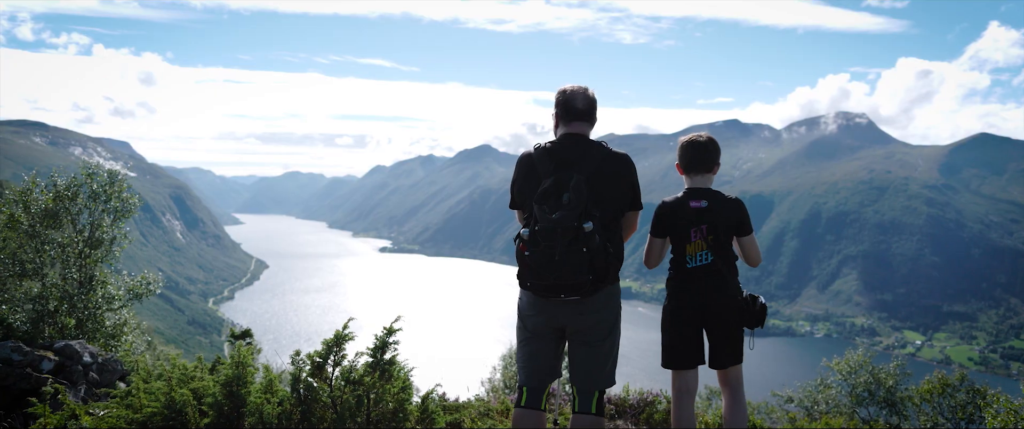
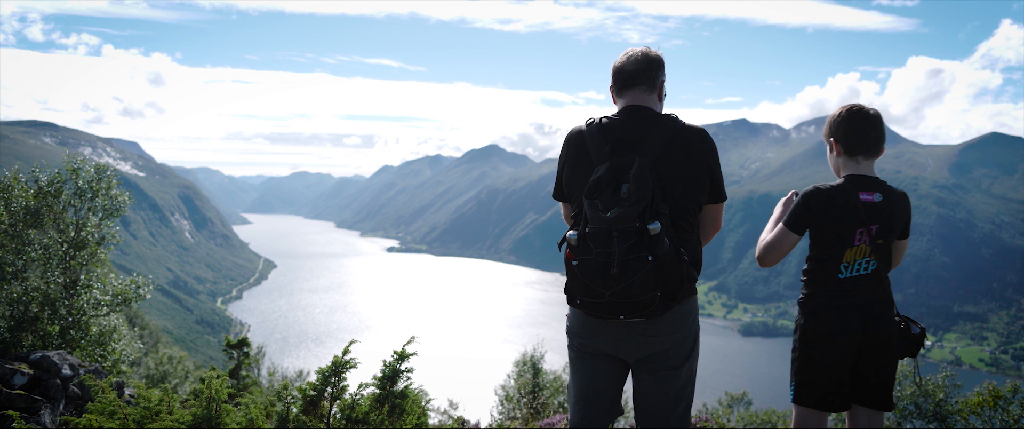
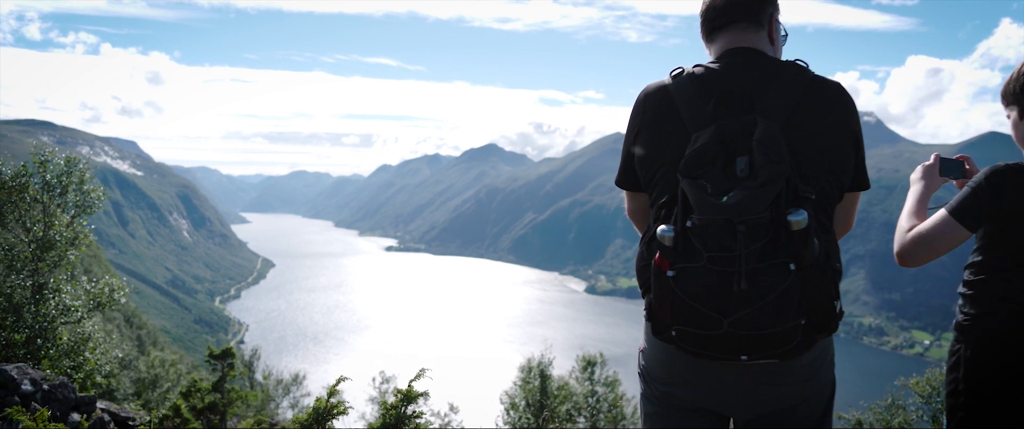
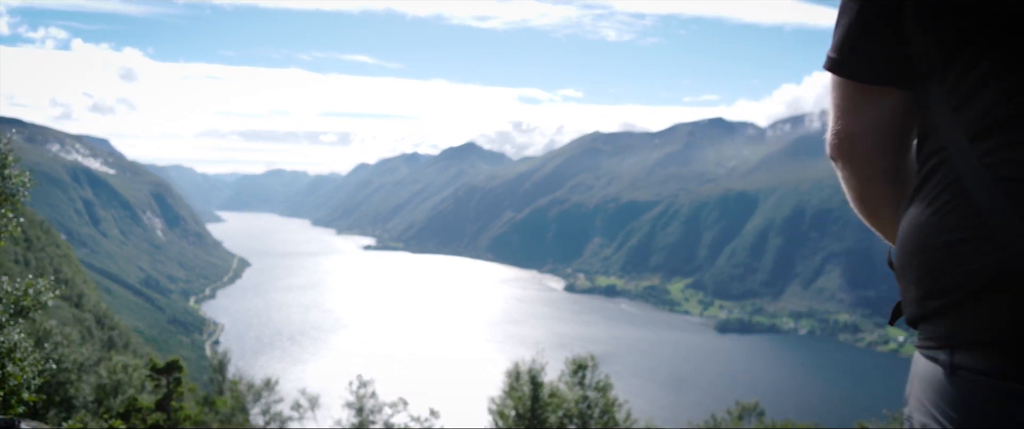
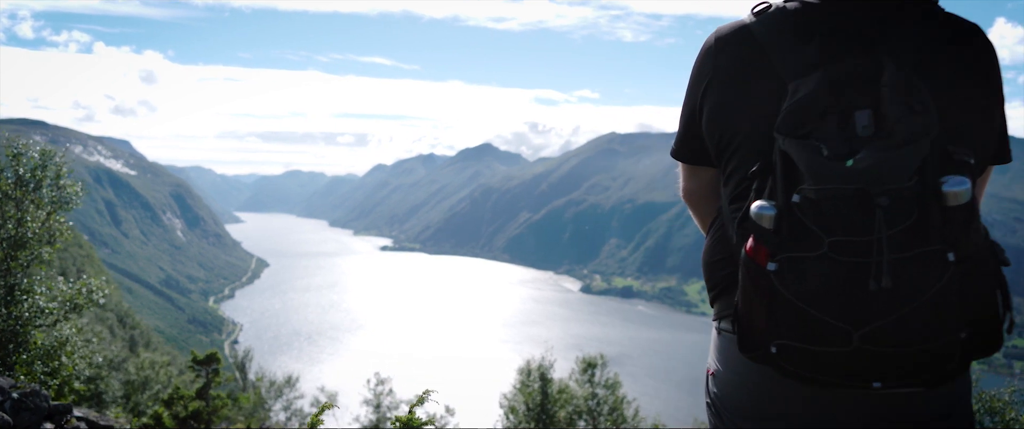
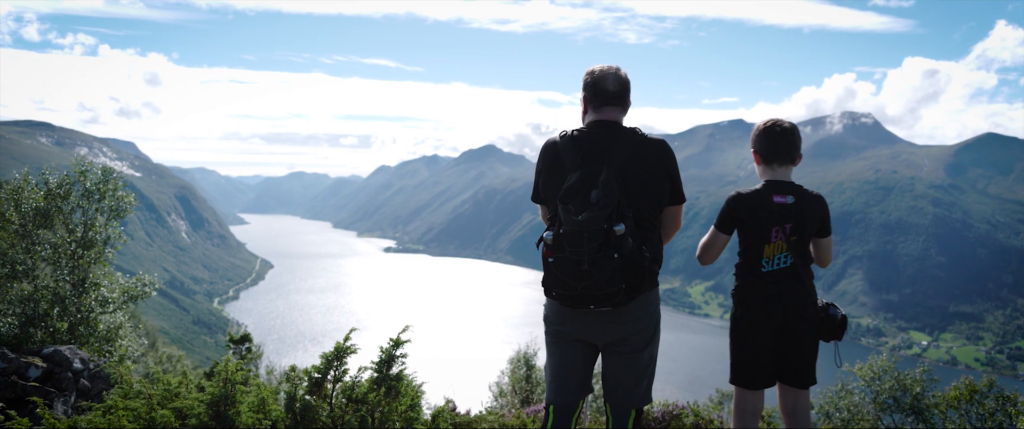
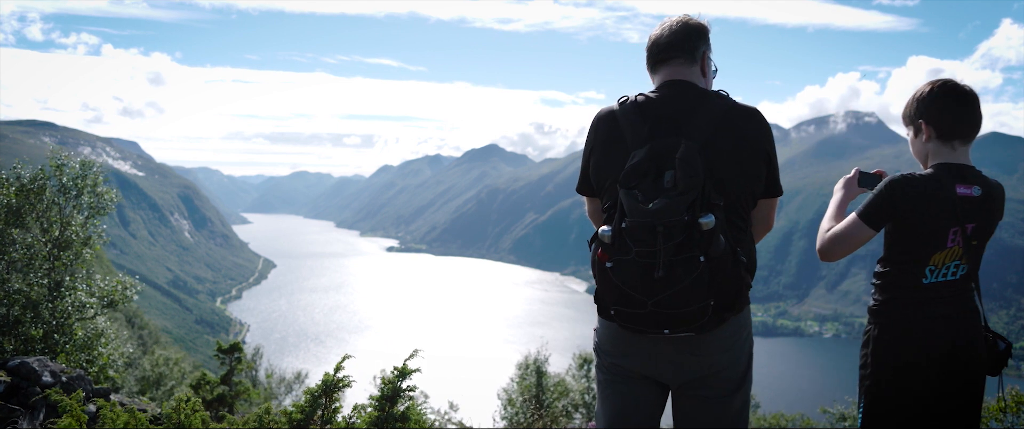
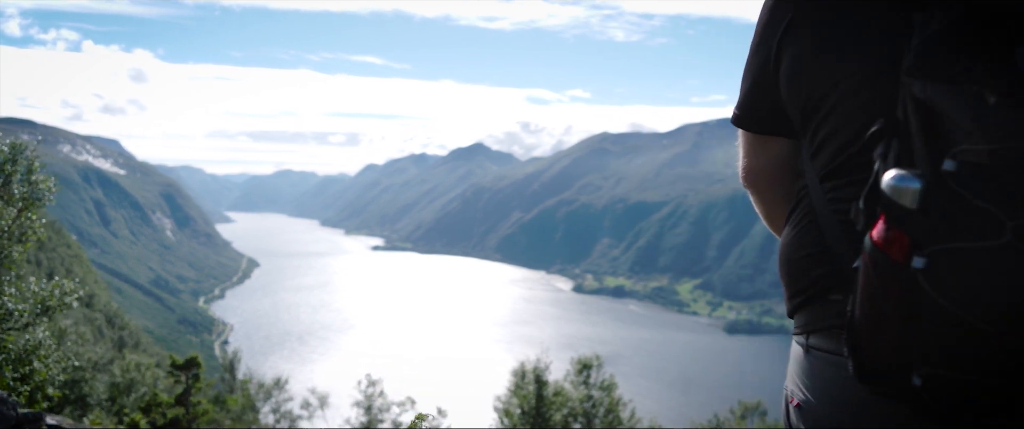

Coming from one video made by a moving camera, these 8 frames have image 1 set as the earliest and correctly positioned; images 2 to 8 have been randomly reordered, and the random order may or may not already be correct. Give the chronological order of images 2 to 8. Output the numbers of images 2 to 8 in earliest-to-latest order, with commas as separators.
6, 2, 7, 3, 5, 8, 4
